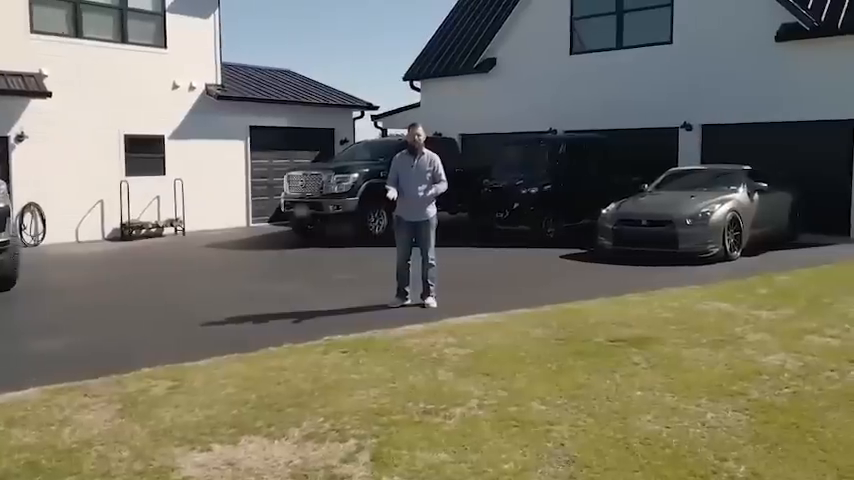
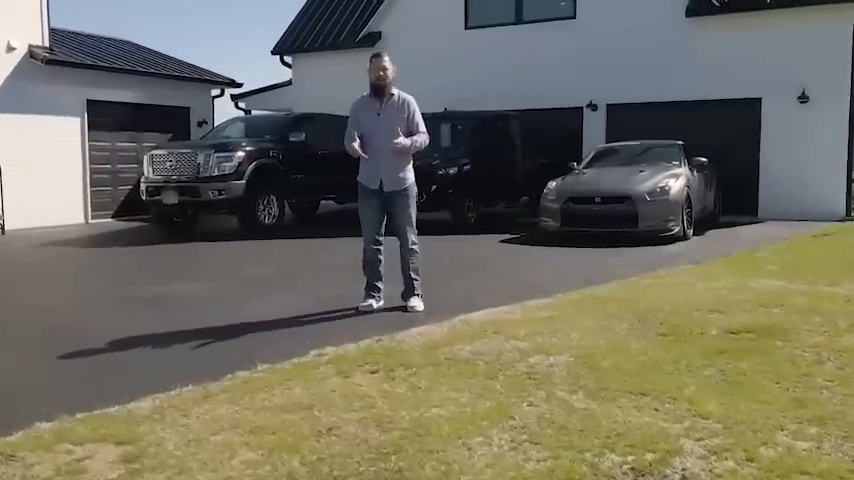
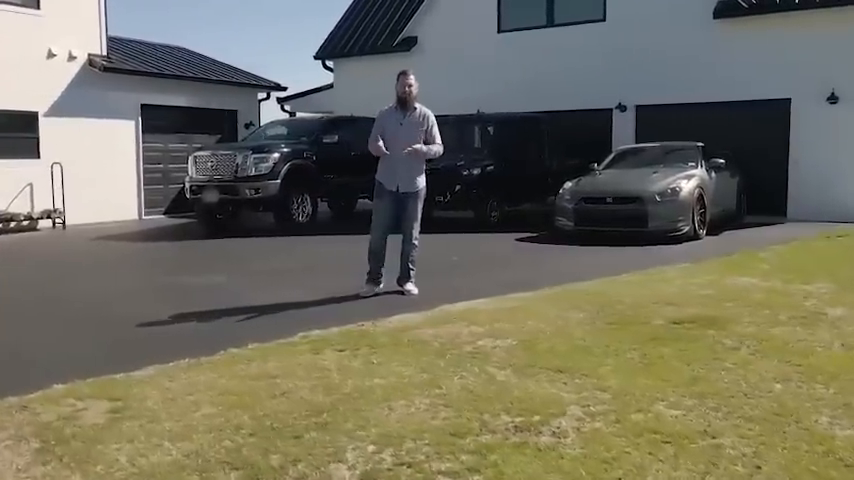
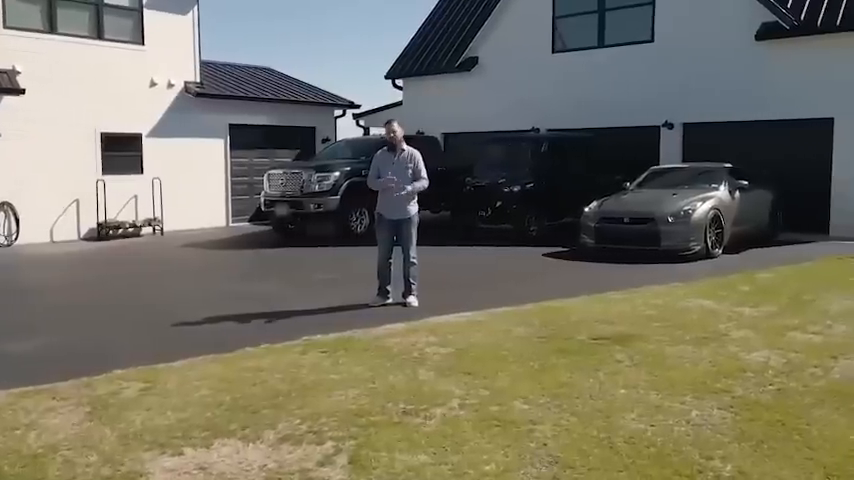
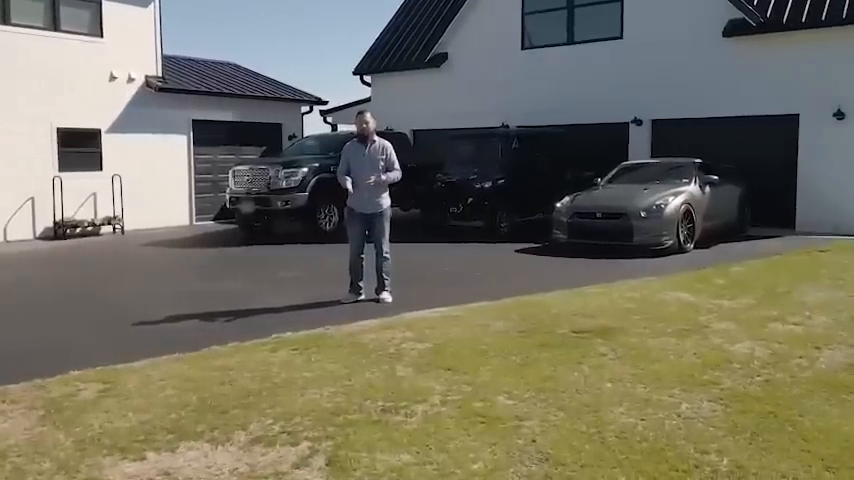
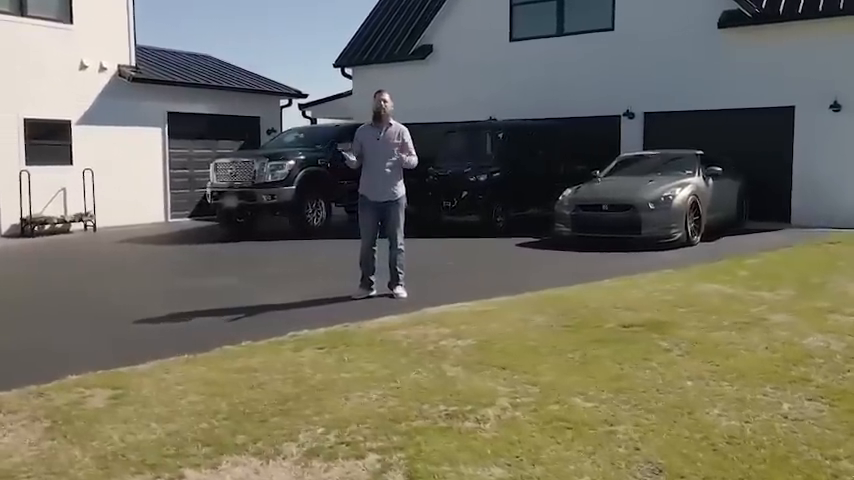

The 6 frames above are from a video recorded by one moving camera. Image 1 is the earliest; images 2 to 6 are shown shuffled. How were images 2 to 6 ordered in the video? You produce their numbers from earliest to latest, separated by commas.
4, 5, 6, 3, 2
